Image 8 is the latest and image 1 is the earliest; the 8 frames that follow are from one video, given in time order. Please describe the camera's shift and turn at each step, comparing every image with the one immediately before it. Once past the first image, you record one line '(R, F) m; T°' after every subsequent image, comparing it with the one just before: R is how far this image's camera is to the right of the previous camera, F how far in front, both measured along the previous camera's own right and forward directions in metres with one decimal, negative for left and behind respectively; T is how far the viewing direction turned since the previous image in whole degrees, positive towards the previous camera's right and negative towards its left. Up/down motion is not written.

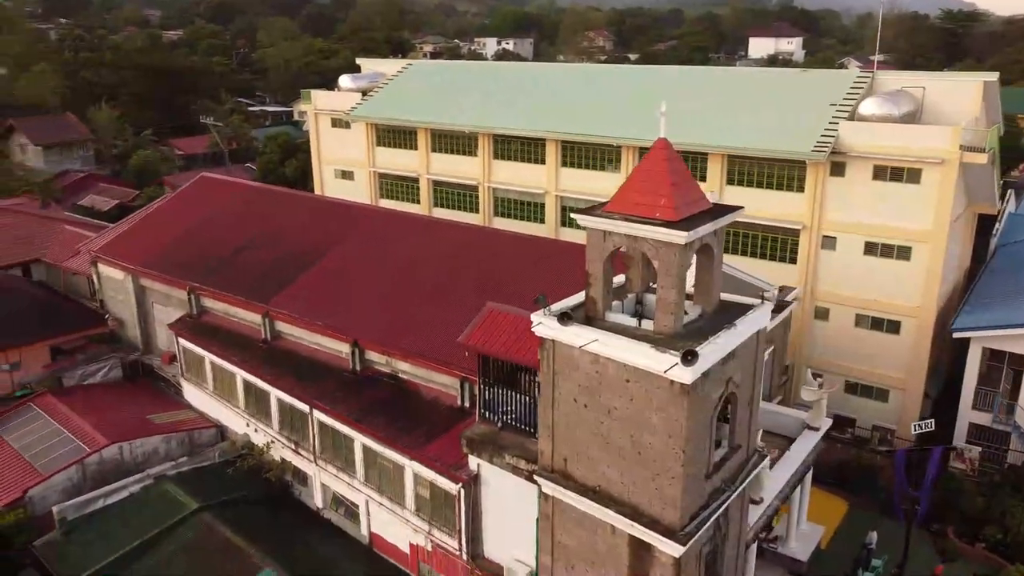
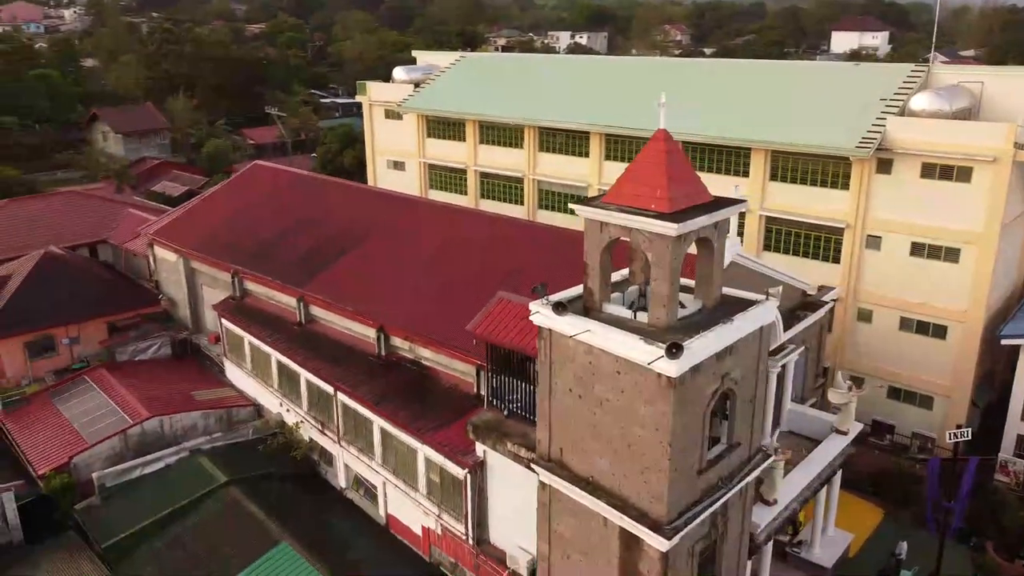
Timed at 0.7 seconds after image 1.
(+1.1, -0.1) m; -5°
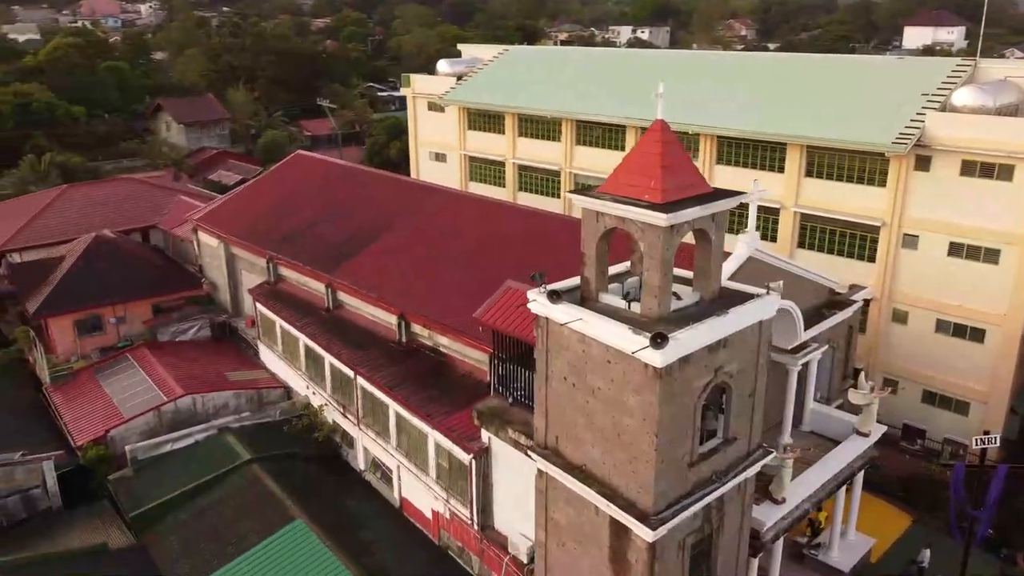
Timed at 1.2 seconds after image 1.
(+0.9, -0.1) m; -4°
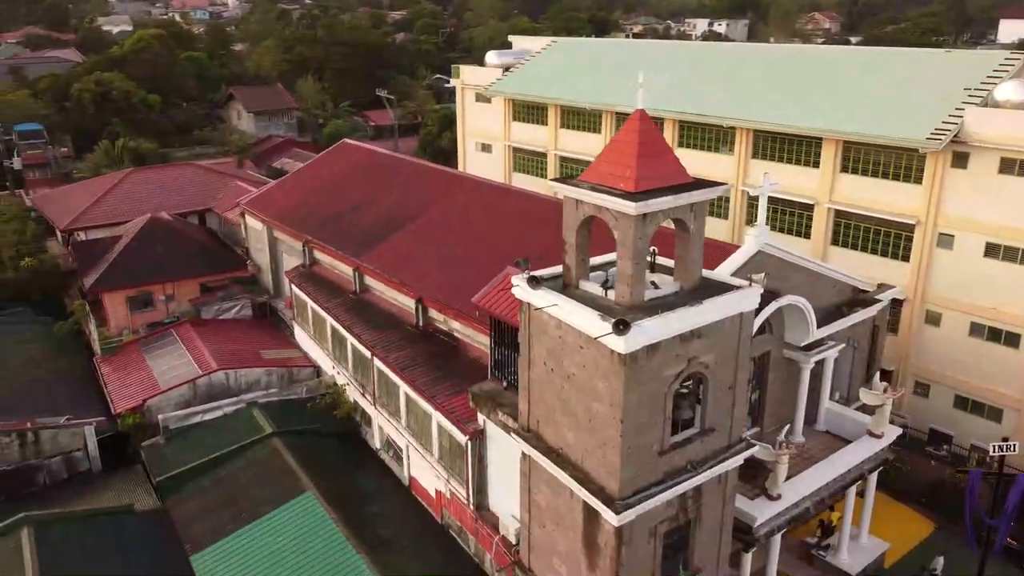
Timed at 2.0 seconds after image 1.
(+1.4, -0.2) m; -5°
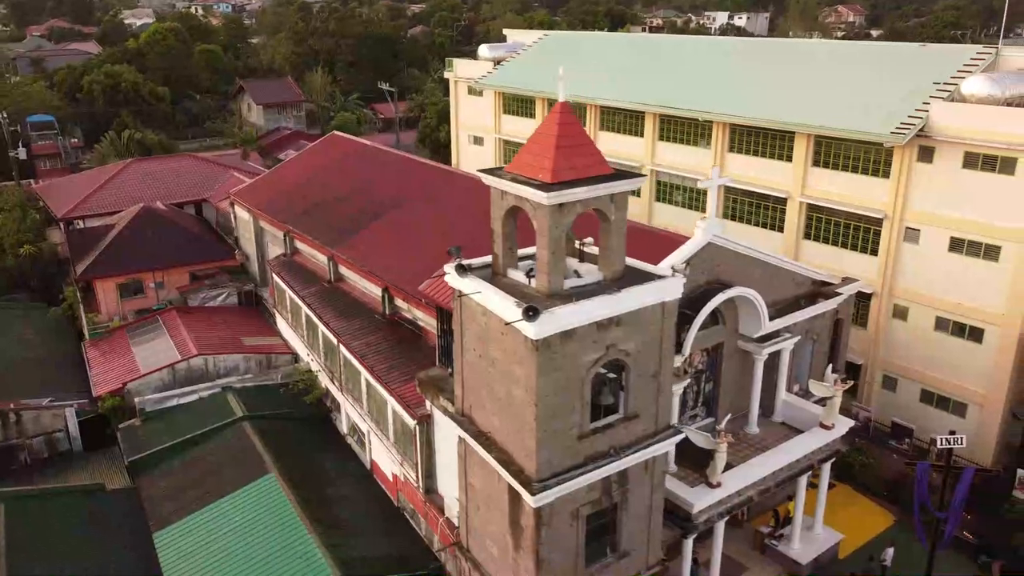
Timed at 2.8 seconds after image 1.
(+1.5, -0.3) m; -2°
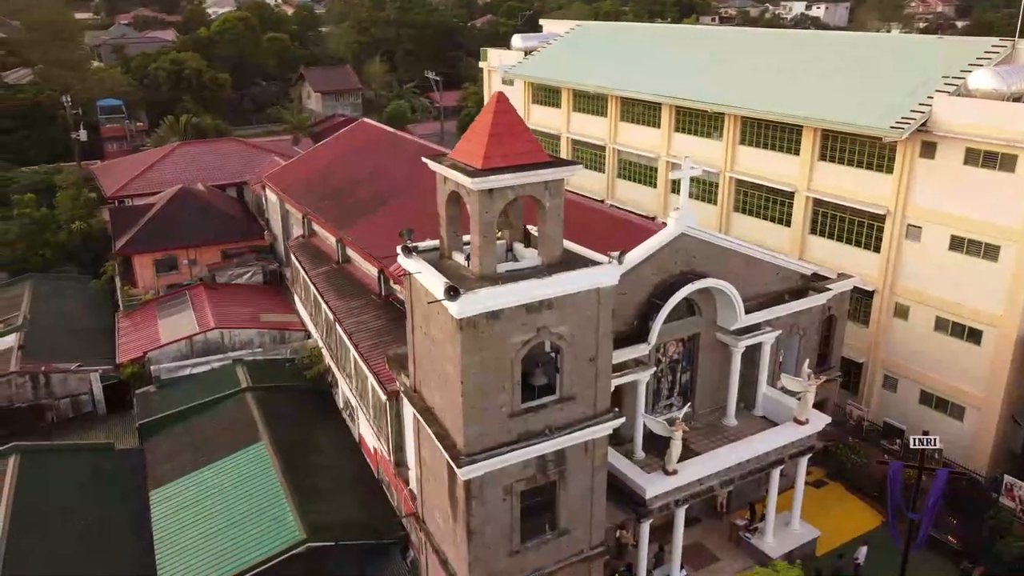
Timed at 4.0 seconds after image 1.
(+2.1, -0.4) m; -5°
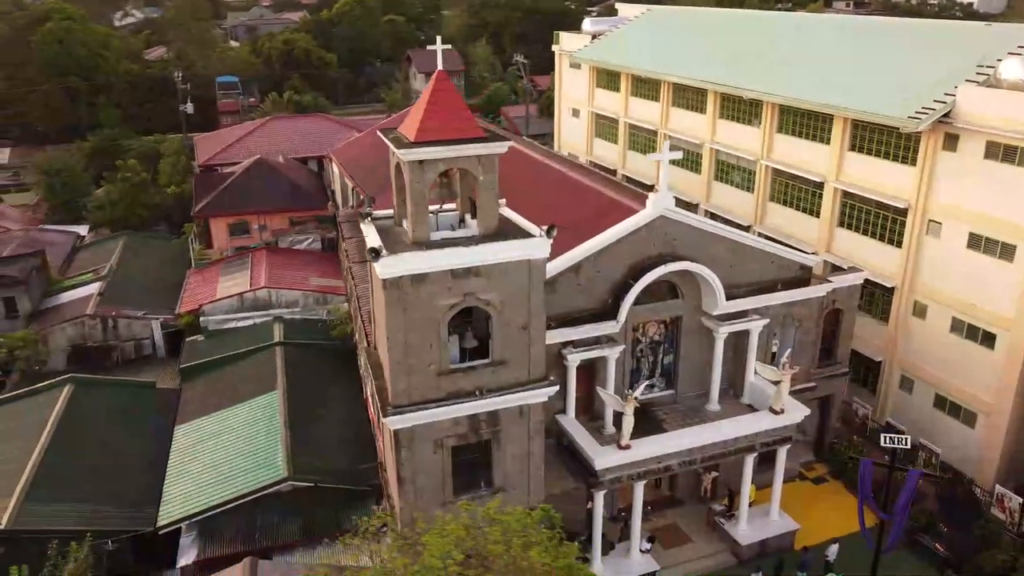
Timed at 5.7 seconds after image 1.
(+3.2, -0.5) m; -9°
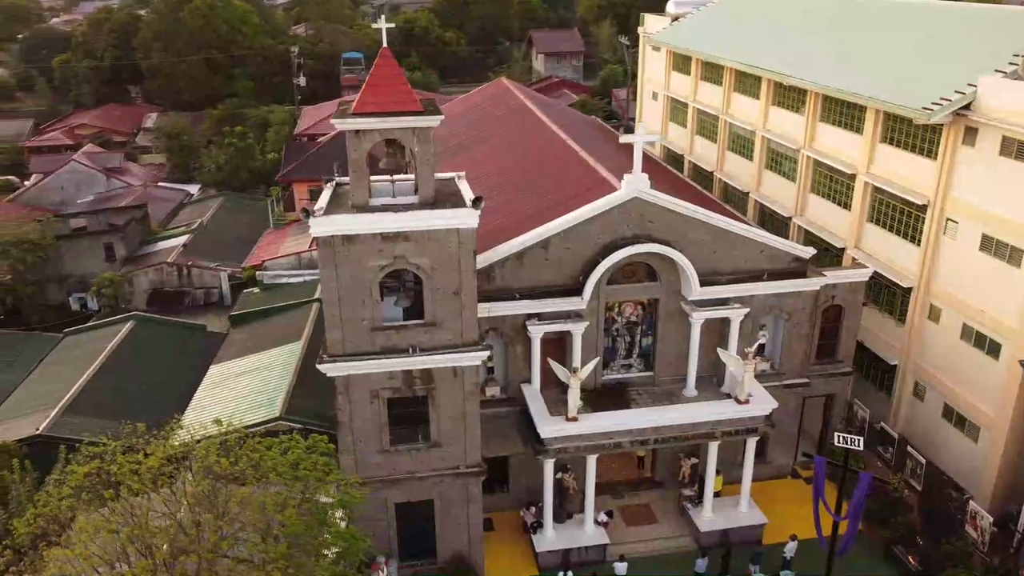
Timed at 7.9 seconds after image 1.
(+3.9, -0.4) m; -10°
